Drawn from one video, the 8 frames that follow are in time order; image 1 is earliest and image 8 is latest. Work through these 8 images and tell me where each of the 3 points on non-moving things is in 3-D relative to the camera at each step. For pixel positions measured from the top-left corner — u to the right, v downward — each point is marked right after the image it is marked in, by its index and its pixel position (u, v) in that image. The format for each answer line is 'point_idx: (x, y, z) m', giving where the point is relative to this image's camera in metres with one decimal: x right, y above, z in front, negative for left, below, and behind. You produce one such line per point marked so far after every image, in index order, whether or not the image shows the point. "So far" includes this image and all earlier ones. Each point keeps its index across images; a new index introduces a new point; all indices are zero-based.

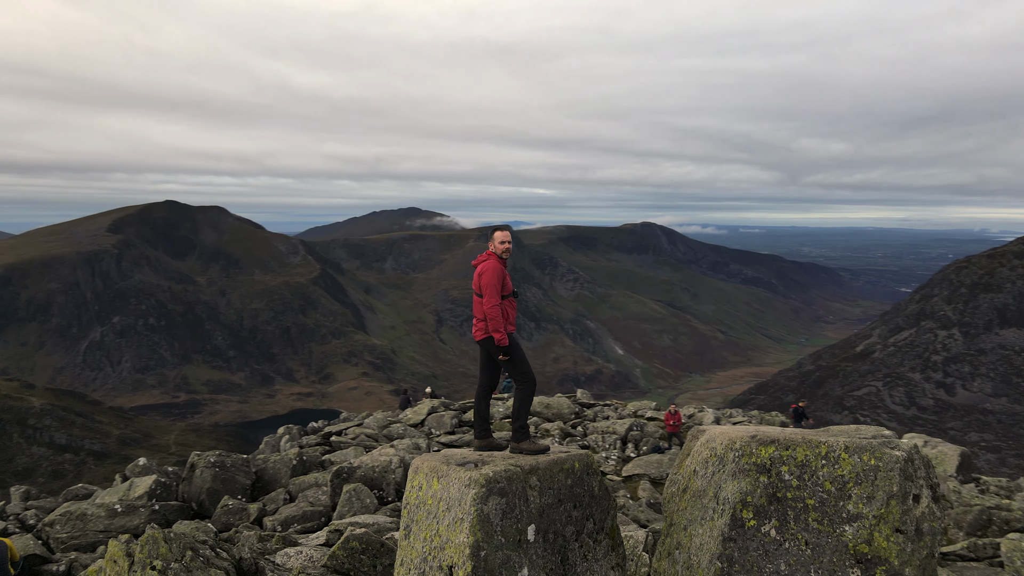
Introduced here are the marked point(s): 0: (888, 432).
0: (+3.6, -1.4, +7.2) m
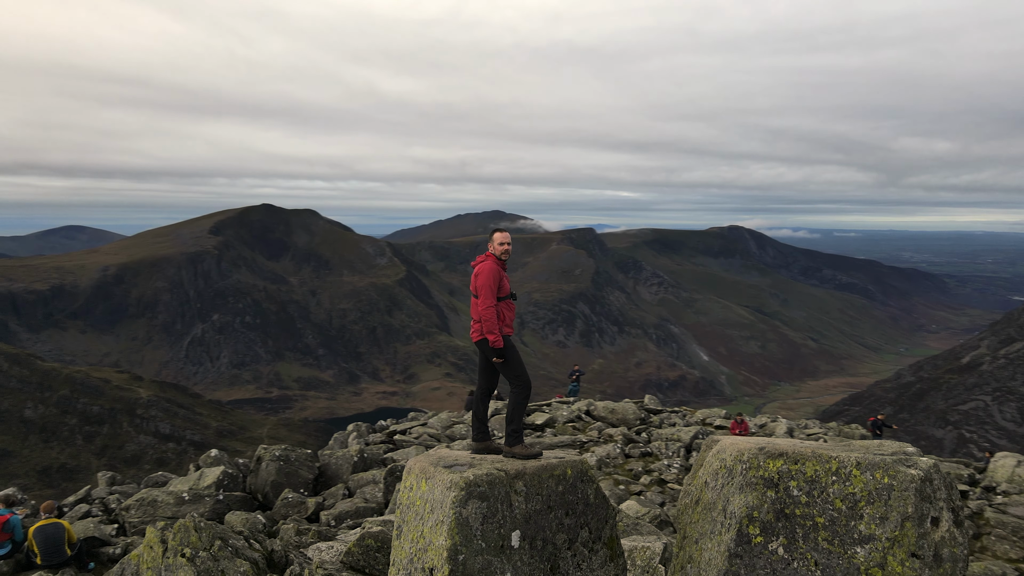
0: (+3.5, -1.5, +6.7) m
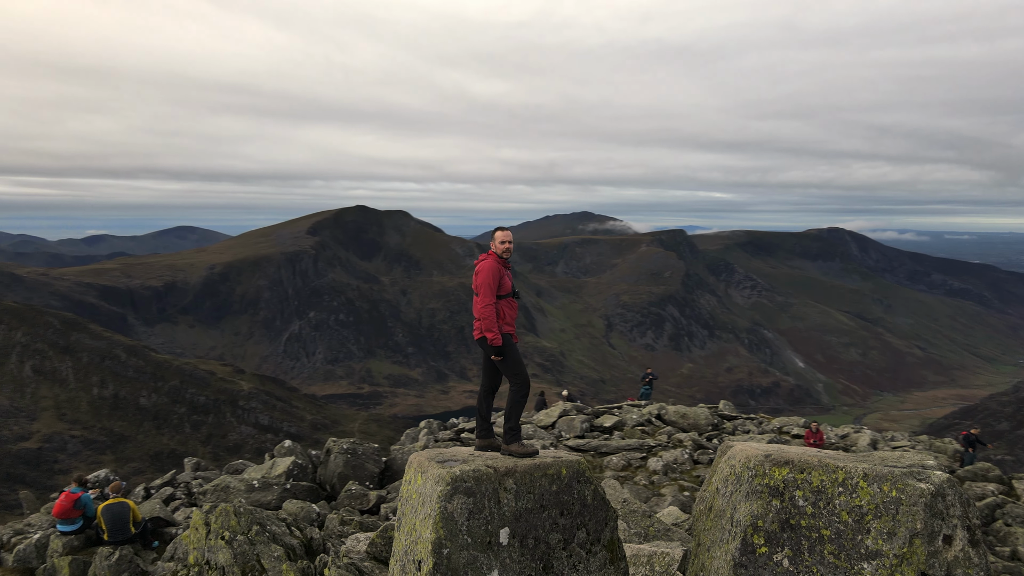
0: (+3.5, -1.5, +6.3) m
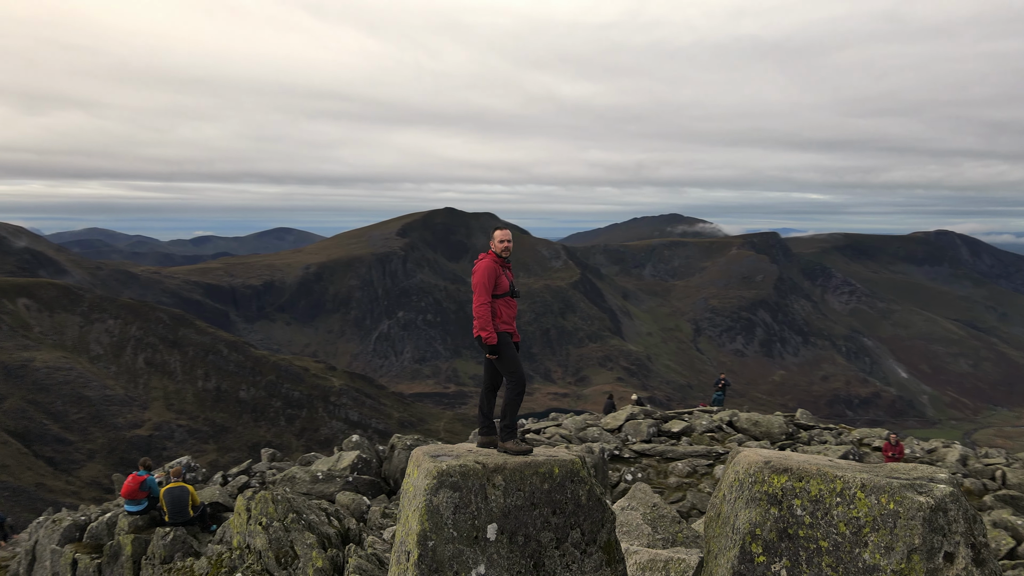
0: (+3.4, -1.5, +6.0) m
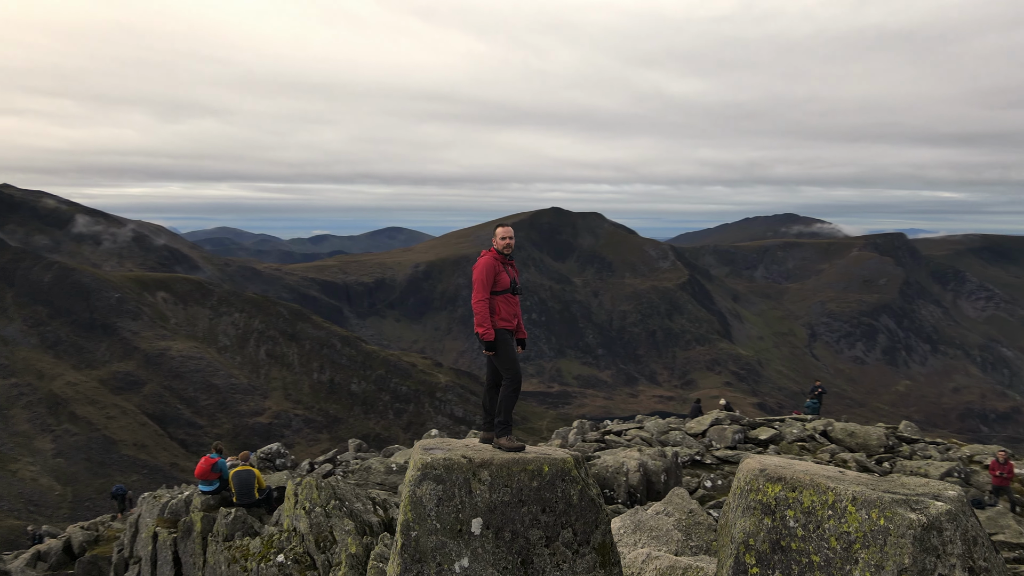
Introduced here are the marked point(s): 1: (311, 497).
0: (+3.2, -1.5, +5.6) m
1: (-3.1, -3.2, +11.3) m
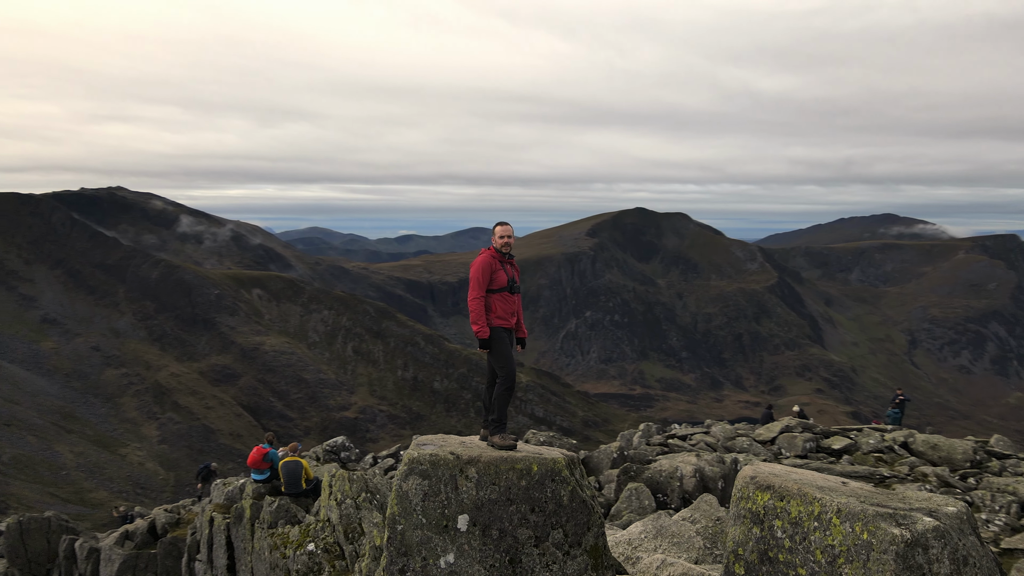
0: (+3.0, -1.5, +5.2) m
1: (-2.6, -3.1, +11.6) m
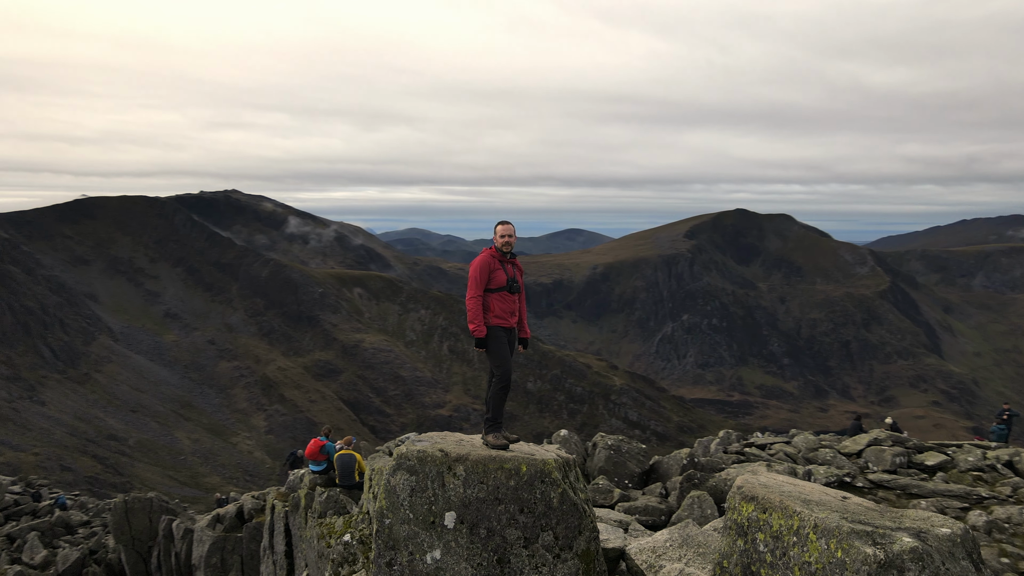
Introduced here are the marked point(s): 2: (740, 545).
0: (+2.7, -1.6, +4.8) m
1: (-2.1, -3.1, +11.9) m
2: (+1.7, -1.9, +5.5) m
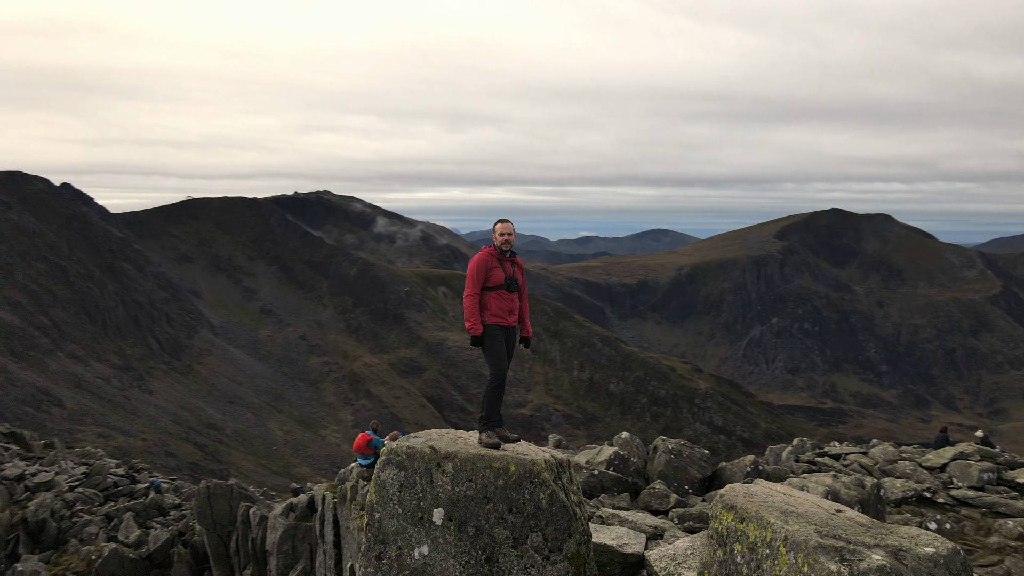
0: (+2.4, -1.6, +4.5) m
1: (-1.6, -3.1, +12.0) m
2: (+1.4, -1.9, +5.3) m
